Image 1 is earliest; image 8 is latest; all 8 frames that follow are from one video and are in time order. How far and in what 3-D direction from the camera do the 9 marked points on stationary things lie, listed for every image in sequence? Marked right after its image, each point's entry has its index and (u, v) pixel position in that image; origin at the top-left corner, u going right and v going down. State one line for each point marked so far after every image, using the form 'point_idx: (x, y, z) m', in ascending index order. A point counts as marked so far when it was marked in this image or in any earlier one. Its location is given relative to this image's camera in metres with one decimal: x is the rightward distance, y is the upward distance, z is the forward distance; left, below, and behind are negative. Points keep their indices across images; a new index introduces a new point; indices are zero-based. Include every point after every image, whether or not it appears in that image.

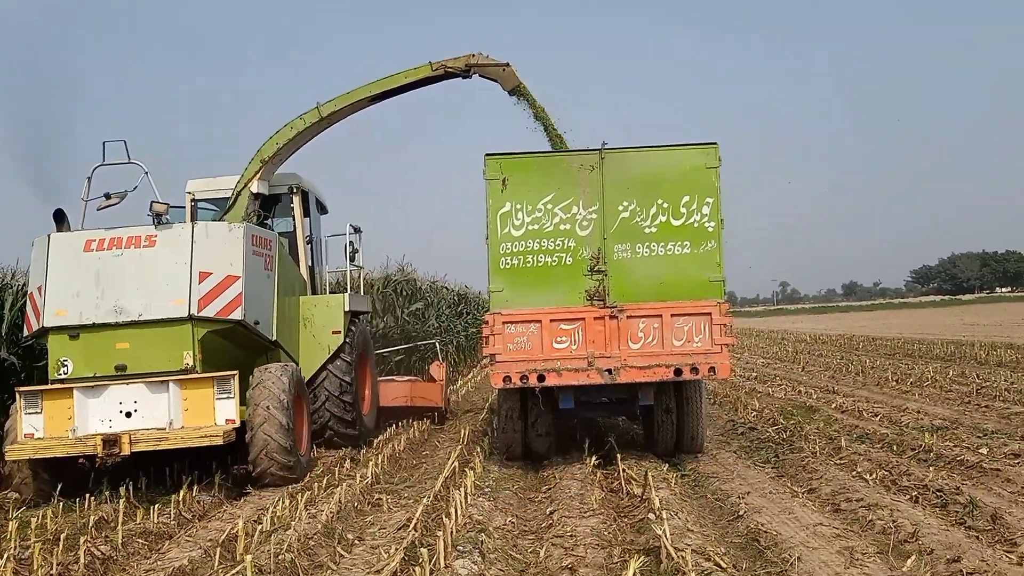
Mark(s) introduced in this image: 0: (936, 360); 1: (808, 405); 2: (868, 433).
0: (+9.2, -1.6, +18.0) m
1: (+4.2, -1.6, +11.7) m
2: (+4.0, -1.6, +9.4) m
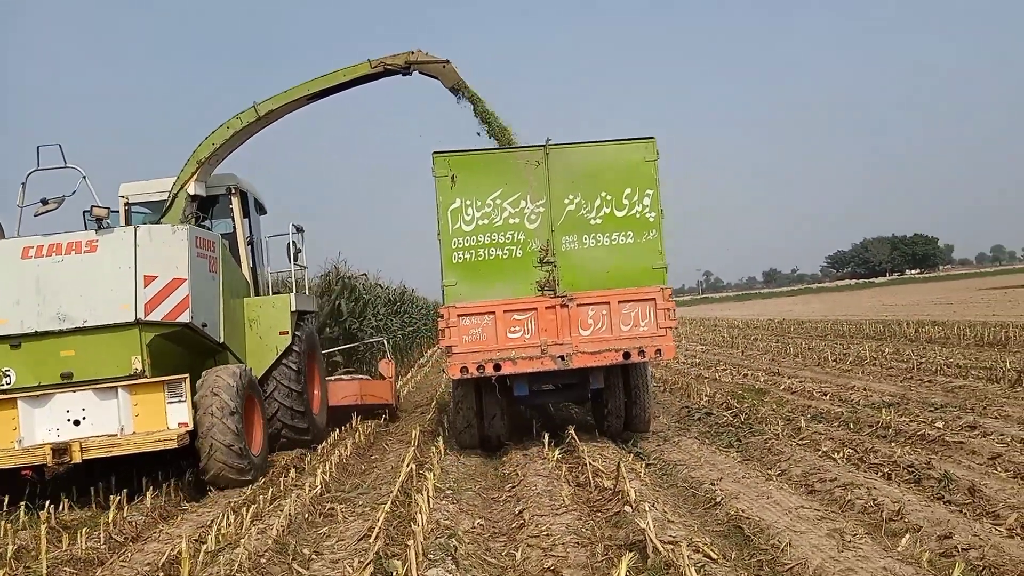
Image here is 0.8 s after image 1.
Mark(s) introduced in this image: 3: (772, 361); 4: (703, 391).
0: (+7.9, -1.1, +18.4) m
1: (+3.4, -1.4, +11.7) m
2: (+3.5, -1.4, +9.3) m
3: (+4.9, -1.4, +15.6) m
4: (+2.7, -1.4, +11.6) m
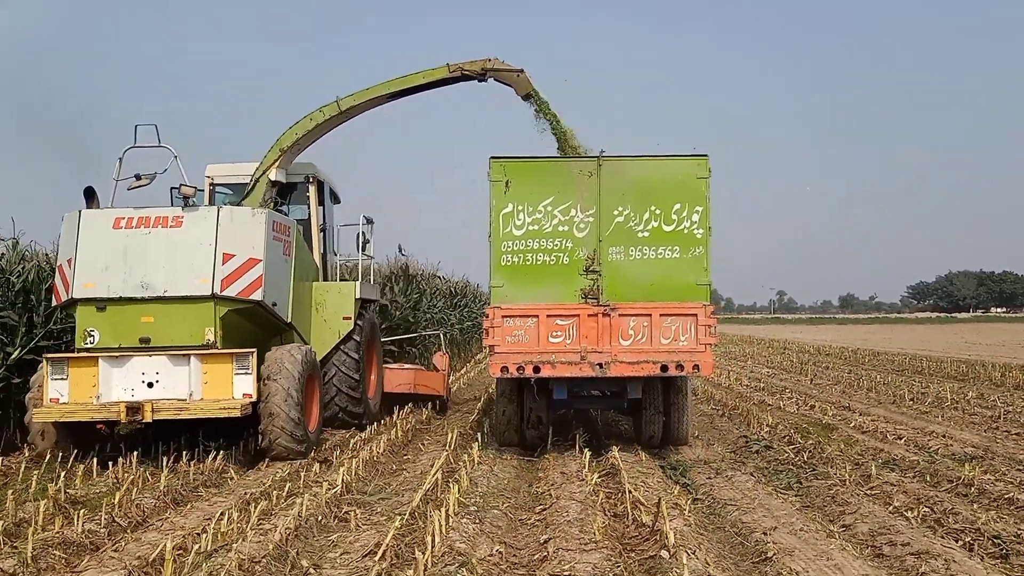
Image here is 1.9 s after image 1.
0: (+9.0, -1.9, +17.2) m
1: (+4.1, -1.8, +10.8) m
2: (+3.9, -1.7, +8.5) m
3: (+5.8, -1.9, +14.6) m
4: (+3.3, -1.7, +10.8) m
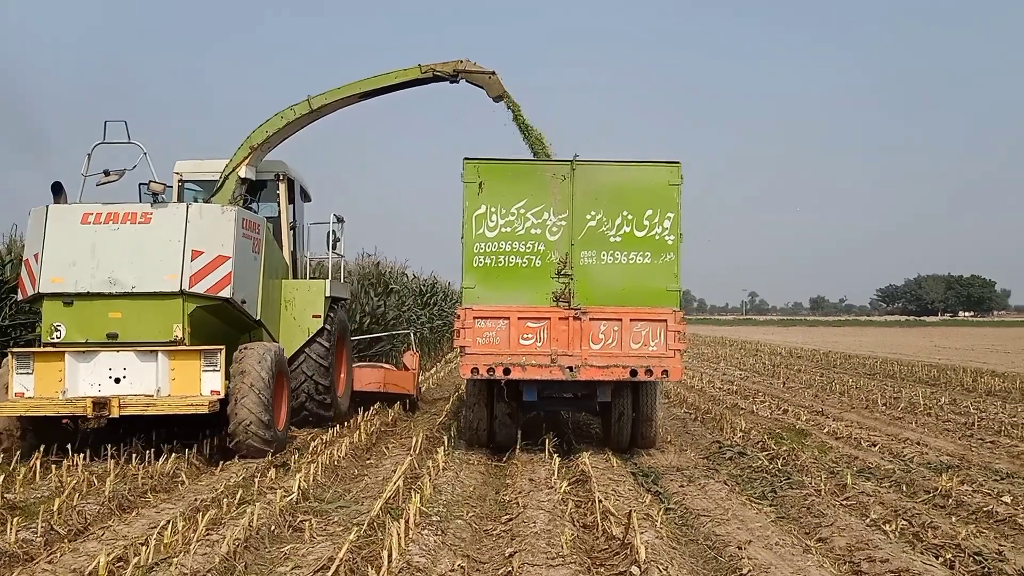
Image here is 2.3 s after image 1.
0: (+8.4, -2.0, +17.2) m
1: (+3.7, -1.8, +10.7) m
2: (+3.6, -1.8, +8.3) m
3: (+5.3, -1.9, +14.5) m
4: (+2.9, -1.8, +10.6) m
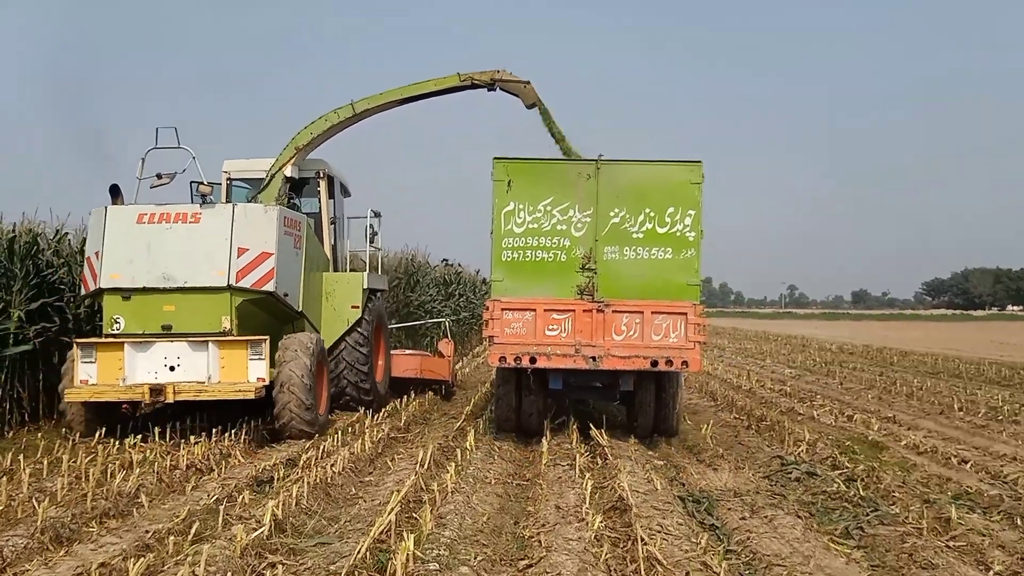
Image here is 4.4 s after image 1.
0: (+9.0, -1.8, +15.5) m
1: (+4.0, -1.7, +9.2) m
2: (+3.8, -1.7, +6.9) m
3: (+5.7, -1.8, +13.0) m
4: (+3.2, -1.6, +9.2) m
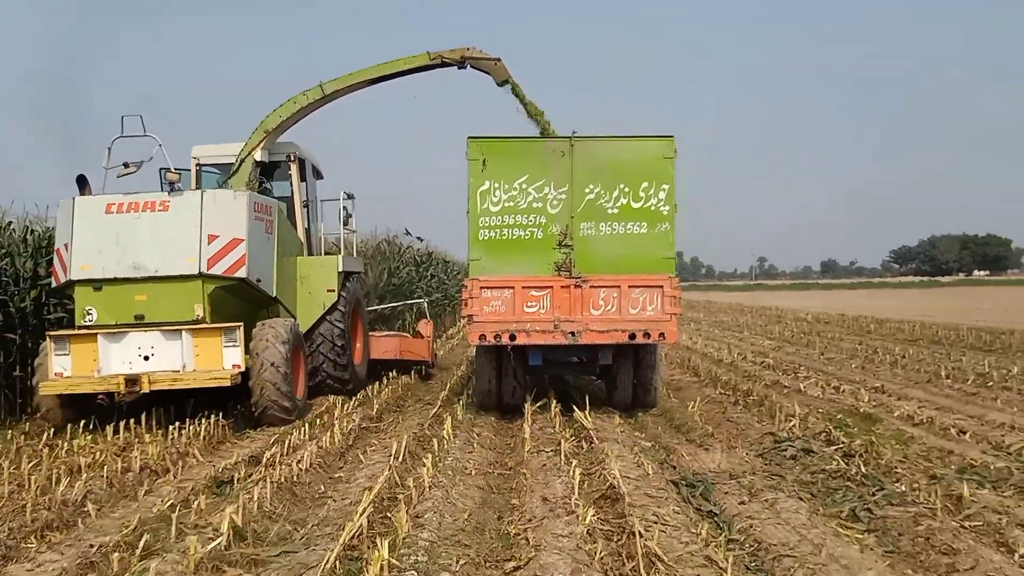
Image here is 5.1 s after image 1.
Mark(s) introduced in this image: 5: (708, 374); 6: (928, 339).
0: (+8.6, -1.2, +15.4) m
1: (+3.7, -1.3, +8.9) m
2: (+3.6, -1.4, +6.5) m
3: (+5.4, -1.3, +12.7) m
4: (+3.0, -1.3, +8.8) m
5: (+2.9, -1.3, +12.4) m
6: (+9.2, -1.1, +18.4) m
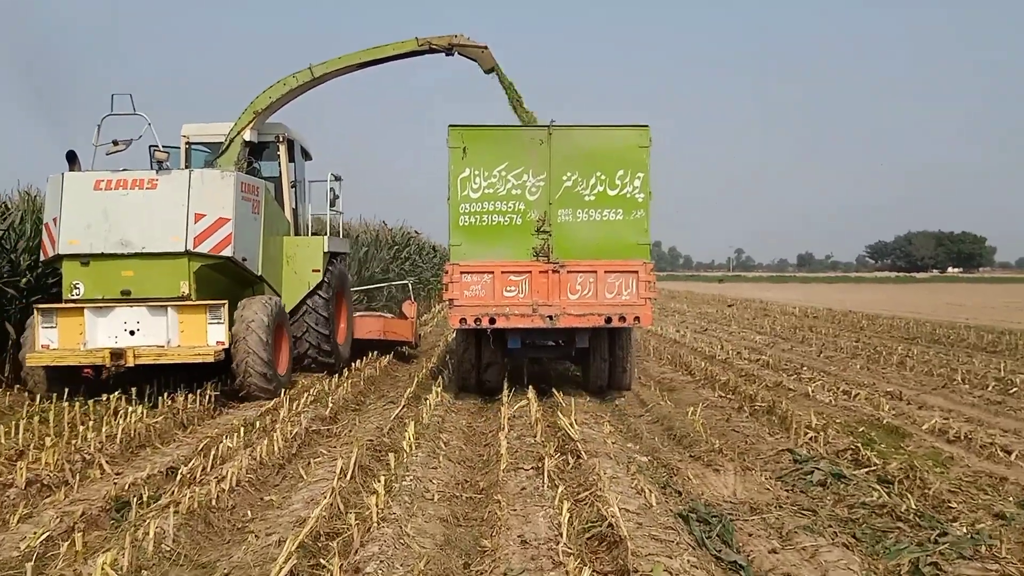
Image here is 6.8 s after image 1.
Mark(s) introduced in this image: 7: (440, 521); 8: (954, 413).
0: (+8.1, -1.1, +14.4) m
1: (+3.5, -1.3, +7.8) m
2: (+3.5, -1.4, +5.4) m
3: (+5.0, -1.2, +11.7) m
4: (+2.7, -1.2, +7.7) m
5: (+2.6, -1.2, +11.3) m
6: (+8.7, -1.0, +17.5) m
7: (-0.4, -1.4, +4.9) m
8: (+4.6, -1.3, +8.5) m
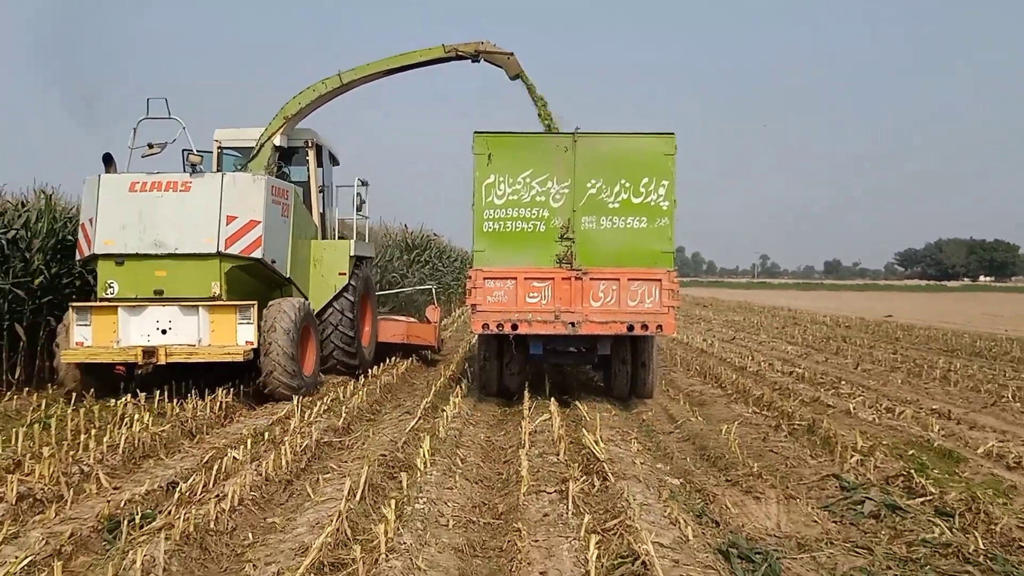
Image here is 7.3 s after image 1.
0: (+8.5, -1.3, +13.7) m
1: (+3.7, -1.4, +7.3) m
2: (+3.6, -1.5, +4.9) m
3: (+5.3, -1.3, +11.1) m
4: (+2.9, -1.3, +7.2) m
5: (+2.9, -1.3, +10.8) m
6: (+9.1, -1.2, +16.8) m
7: (-0.3, -1.4, +4.5) m
8: (+4.8, -1.4, +7.9) m
